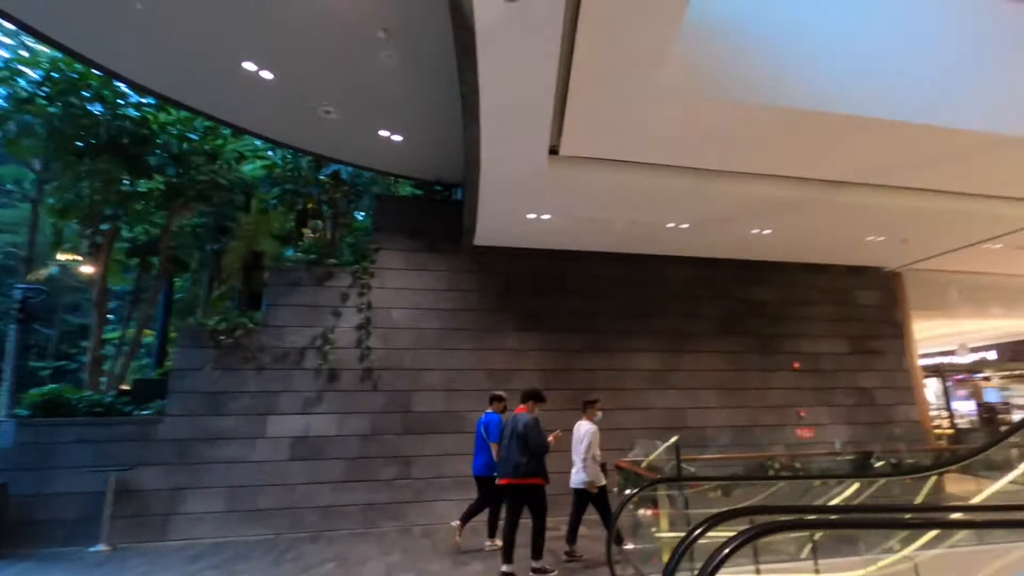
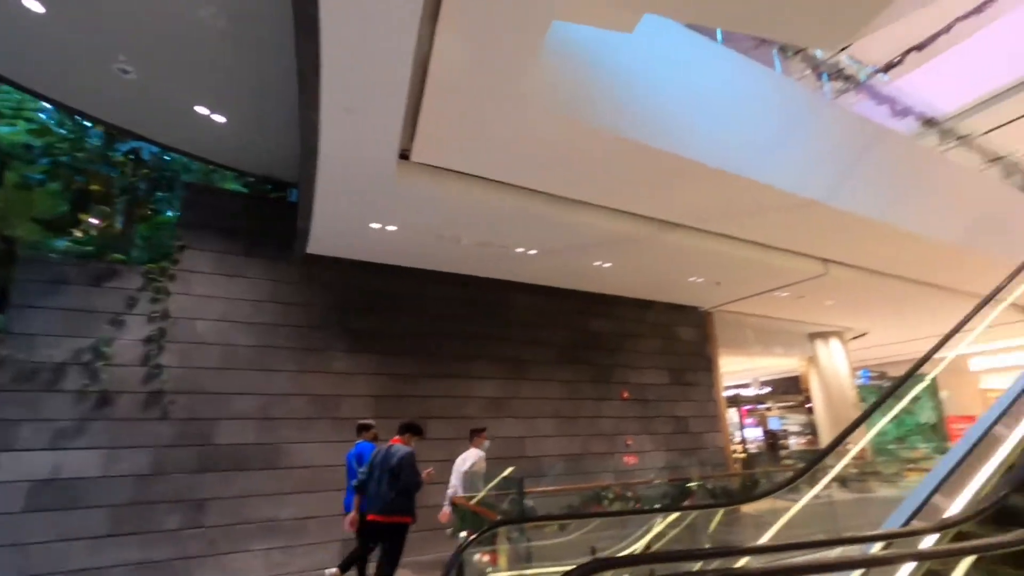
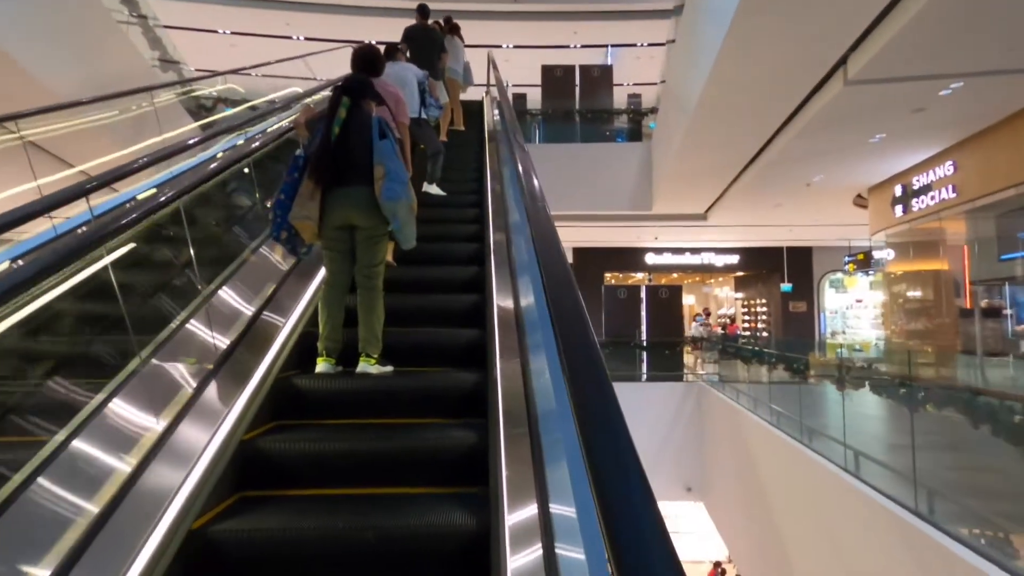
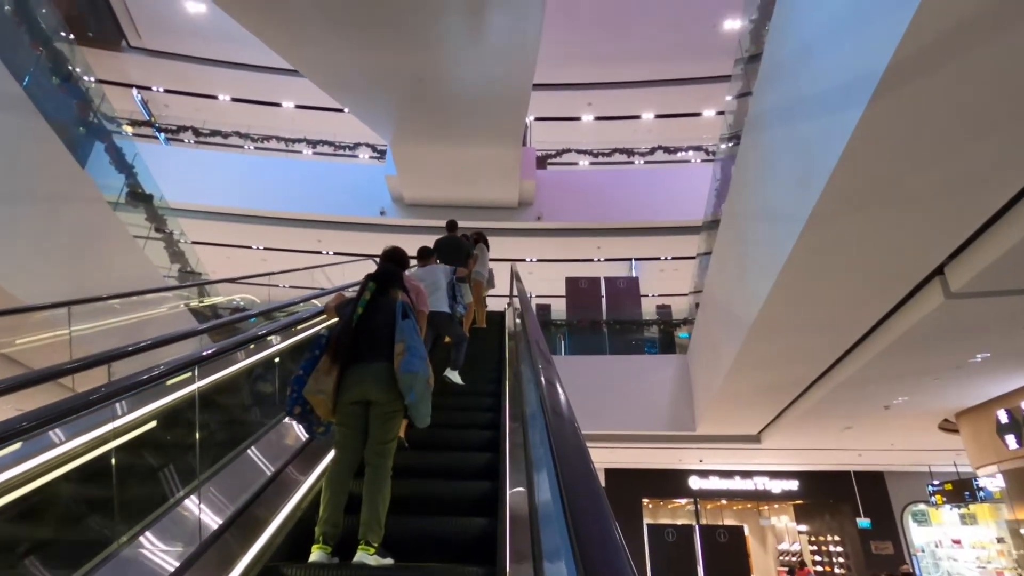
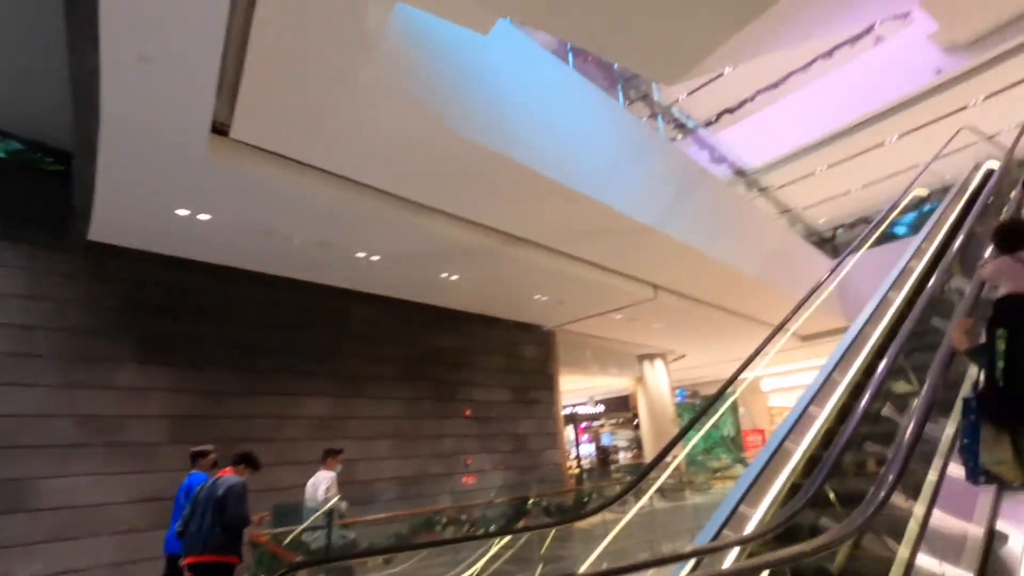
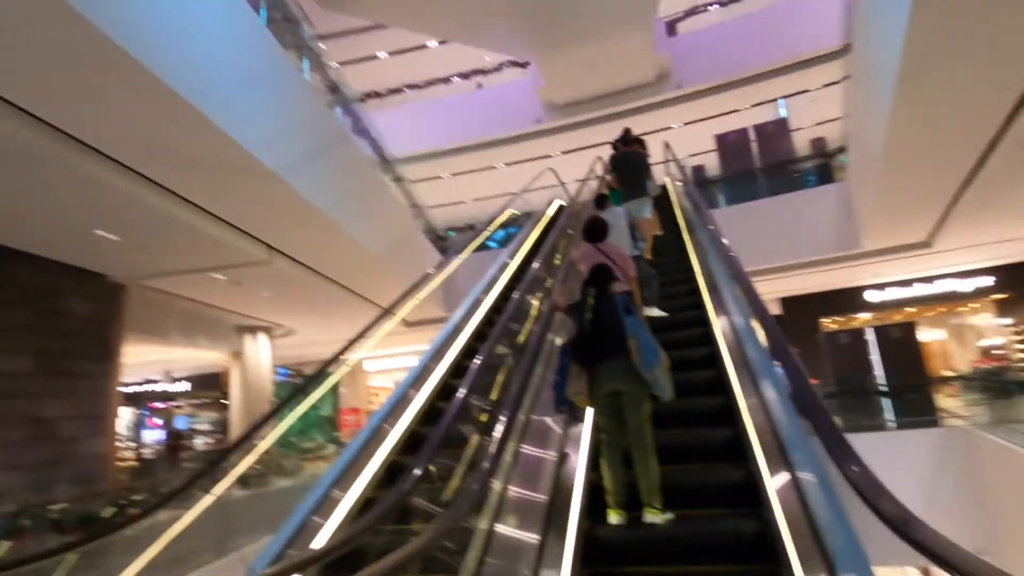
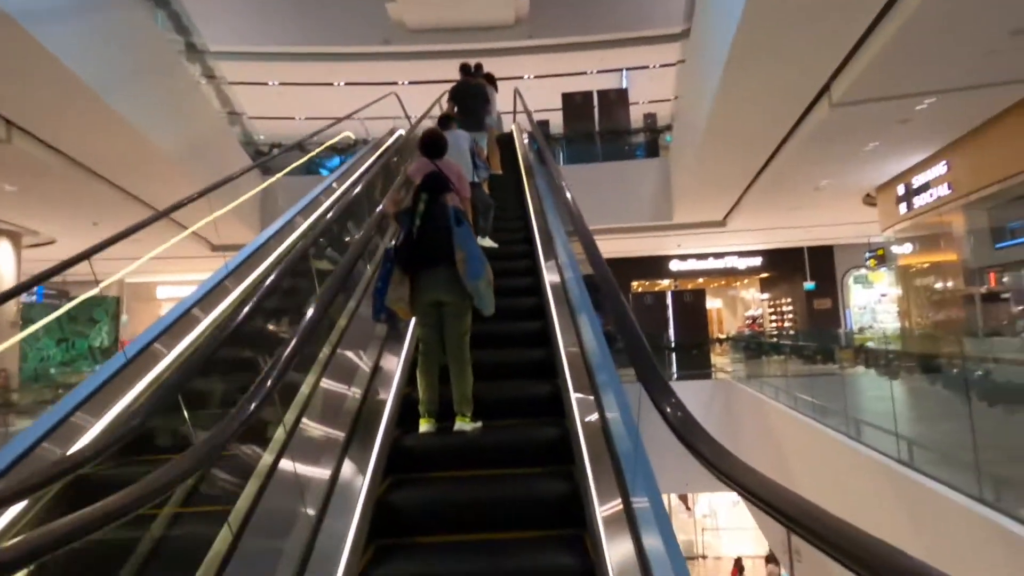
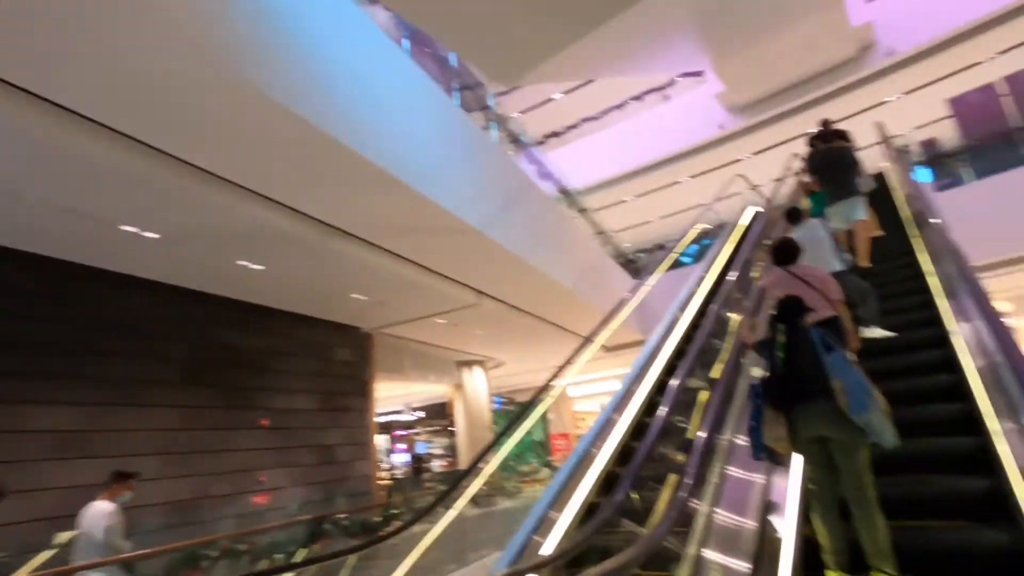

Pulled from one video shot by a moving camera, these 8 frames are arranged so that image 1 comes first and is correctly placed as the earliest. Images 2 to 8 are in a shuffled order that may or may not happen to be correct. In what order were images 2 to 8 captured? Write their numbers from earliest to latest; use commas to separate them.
2, 5, 8, 6, 7, 3, 4
